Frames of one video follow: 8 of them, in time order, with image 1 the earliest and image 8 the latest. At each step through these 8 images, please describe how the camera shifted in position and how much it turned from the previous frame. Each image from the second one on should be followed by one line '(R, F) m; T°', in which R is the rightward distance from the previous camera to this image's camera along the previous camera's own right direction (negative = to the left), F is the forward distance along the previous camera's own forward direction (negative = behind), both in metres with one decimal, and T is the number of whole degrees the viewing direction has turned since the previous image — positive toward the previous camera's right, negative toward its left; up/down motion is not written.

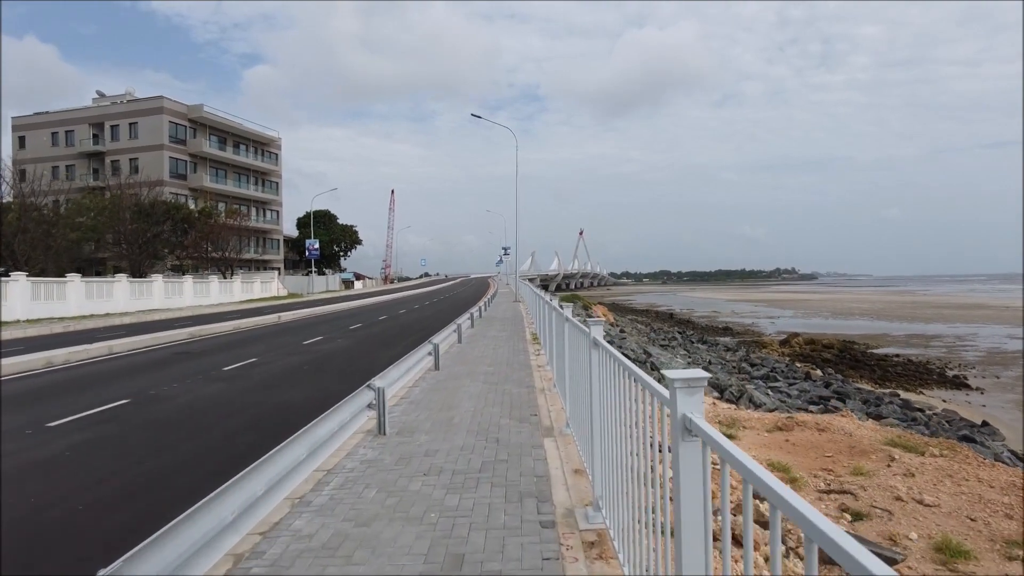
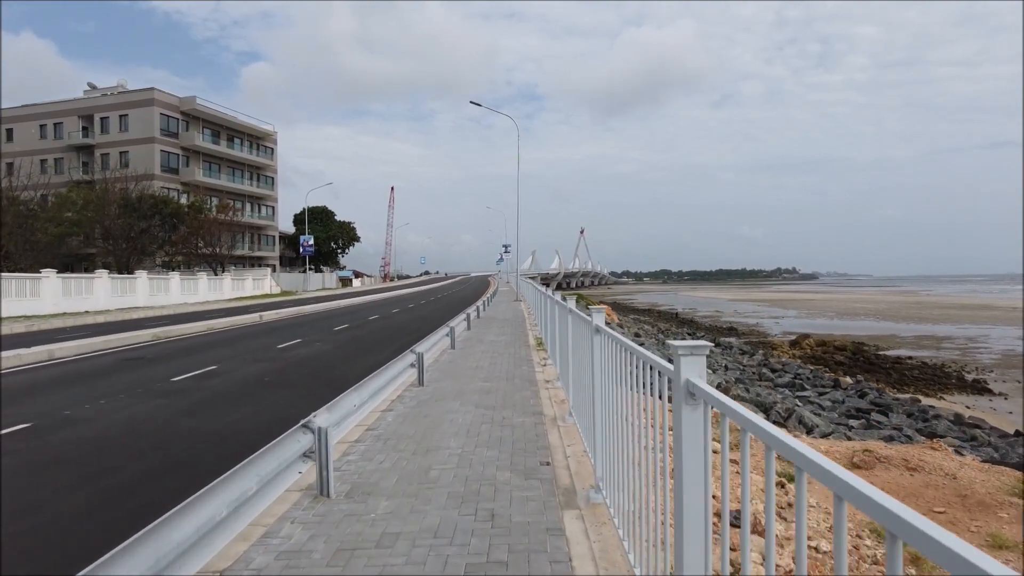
(0.0, +1.5) m; 0°
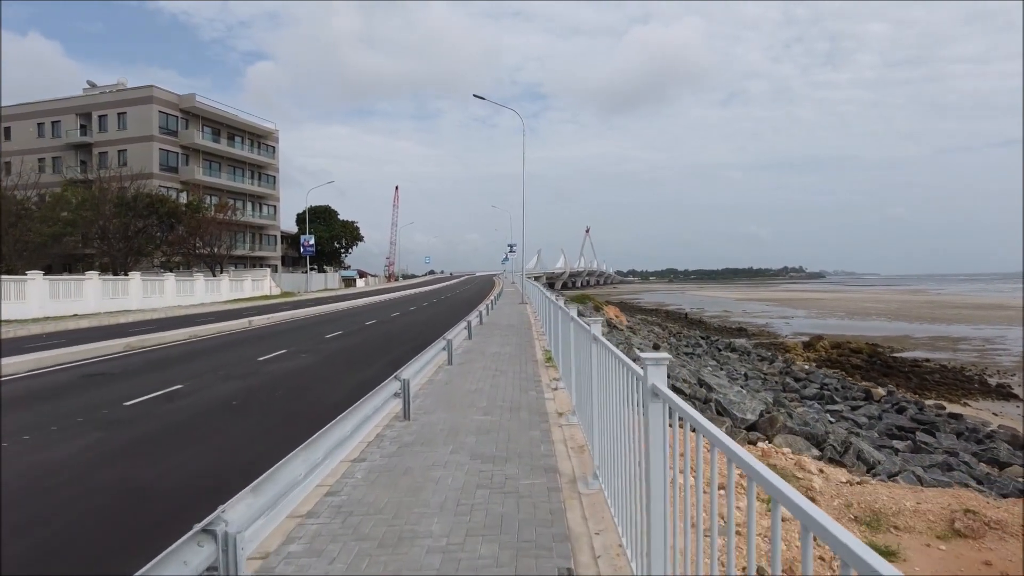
(0.0, +1.1) m; 0°
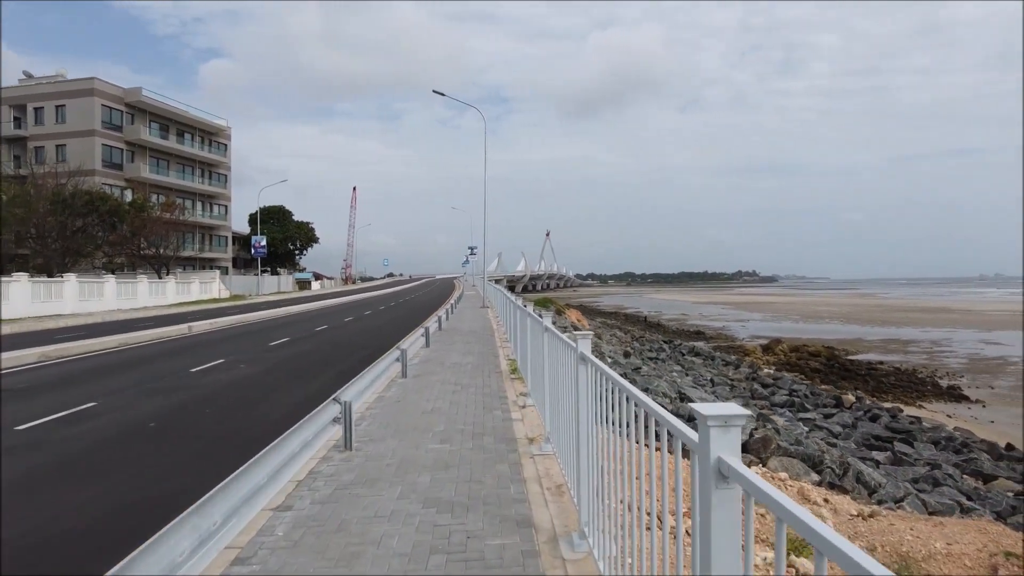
(0.0, +0.8) m; +4°
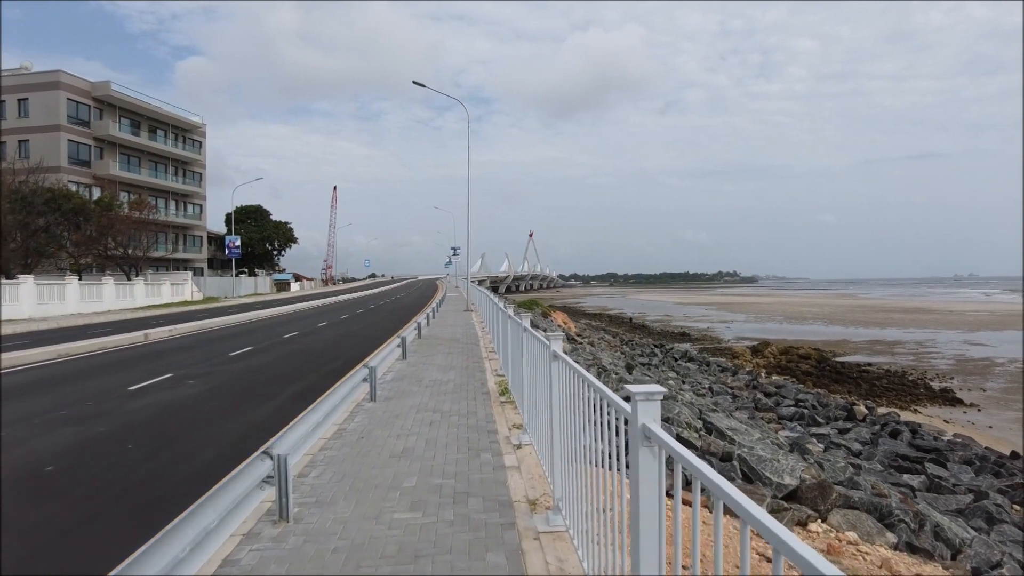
(-0.1, +1.2) m; +1°
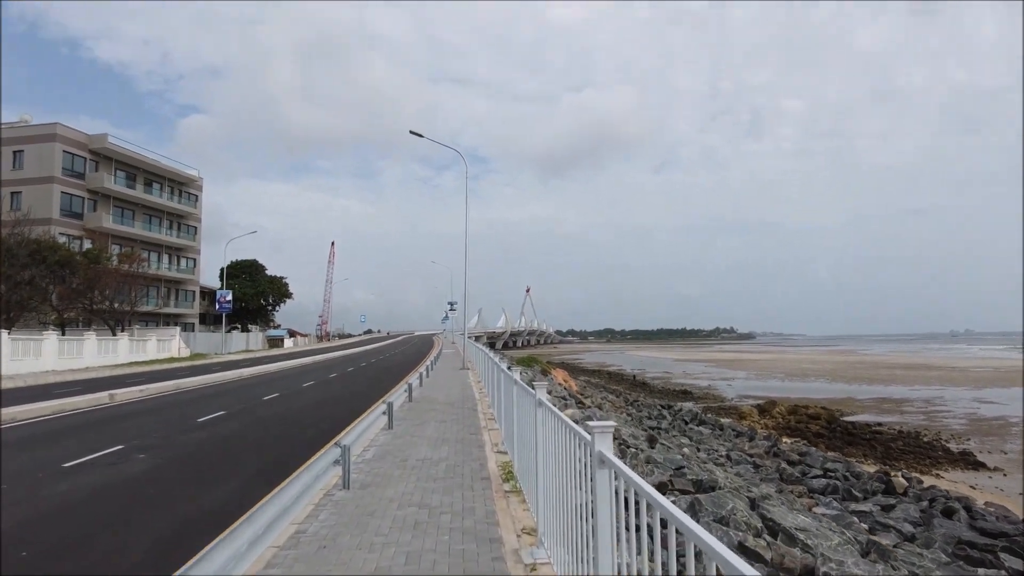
(-0.1, +1.1) m; 0°
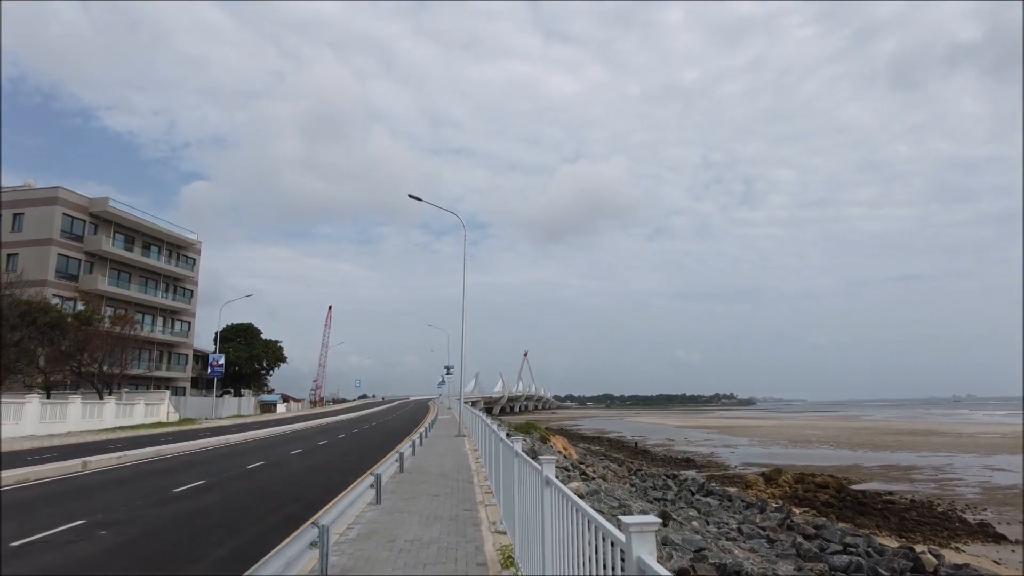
(0.0, +0.4) m; 0°
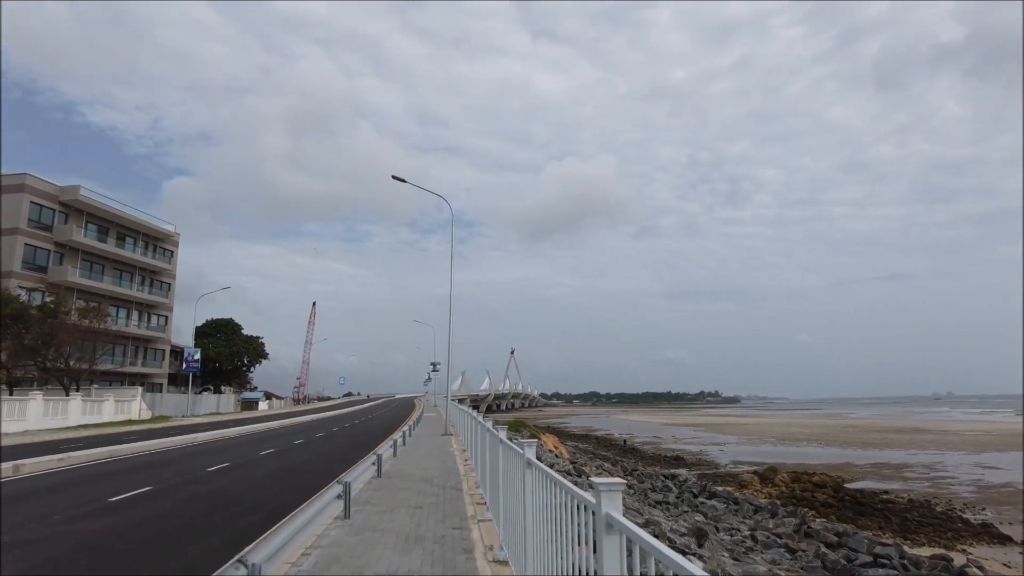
(-0.1, +1.4) m; +1°
